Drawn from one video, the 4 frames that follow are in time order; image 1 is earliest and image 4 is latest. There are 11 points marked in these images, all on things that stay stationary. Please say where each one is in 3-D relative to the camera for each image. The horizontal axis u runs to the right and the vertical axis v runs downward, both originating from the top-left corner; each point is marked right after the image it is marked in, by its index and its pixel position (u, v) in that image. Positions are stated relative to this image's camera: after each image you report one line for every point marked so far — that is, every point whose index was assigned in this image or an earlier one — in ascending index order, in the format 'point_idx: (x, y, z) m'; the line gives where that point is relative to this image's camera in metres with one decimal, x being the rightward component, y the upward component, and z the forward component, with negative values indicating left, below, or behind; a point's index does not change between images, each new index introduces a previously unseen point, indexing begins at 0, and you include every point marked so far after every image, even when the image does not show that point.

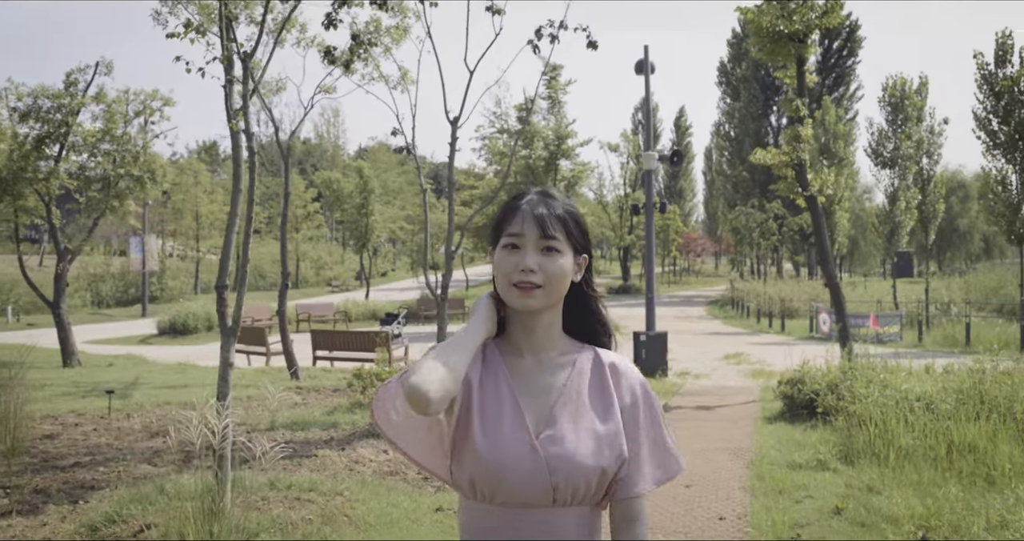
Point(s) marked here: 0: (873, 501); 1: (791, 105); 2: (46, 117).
0: (+1.7, -1.1, +4.9) m
1: (+2.7, +1.6, +9.9) m
2: (-5.9, +2.0, +12.9) m
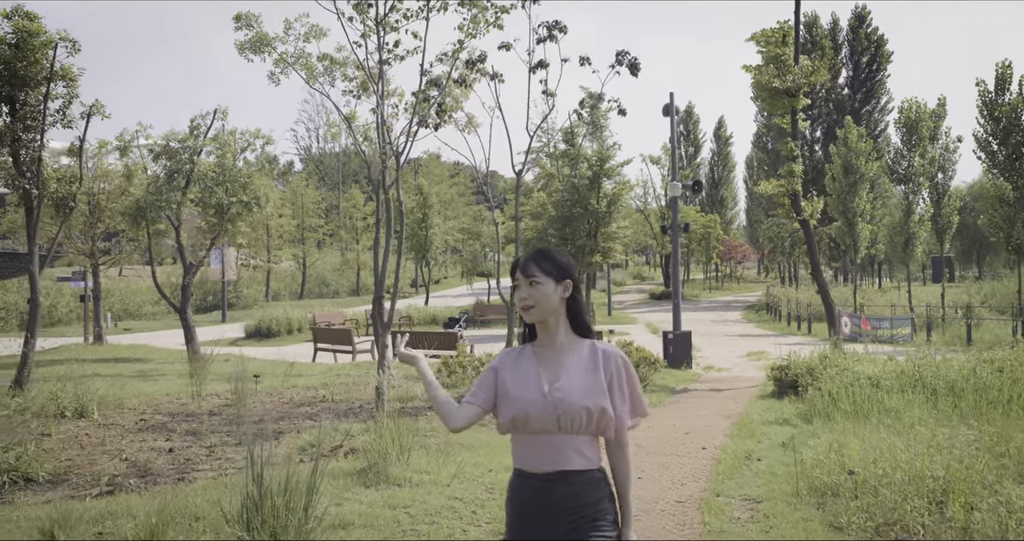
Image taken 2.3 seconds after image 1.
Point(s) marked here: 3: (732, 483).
0: (+2.1, -1.2, +7.2) m
1: (+3.3, +1.5, +12.2) m
2: (-5.2, +1.8, +15.6) m
3: (+1.3, -1.2, +5.8) m
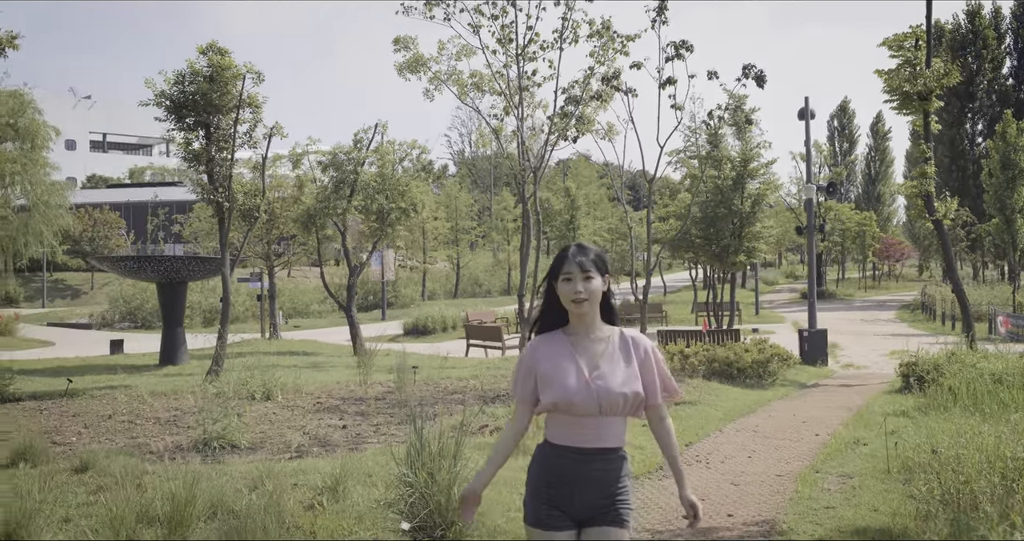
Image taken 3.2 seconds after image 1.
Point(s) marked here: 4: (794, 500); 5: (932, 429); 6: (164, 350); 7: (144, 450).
0: (+3.1, -1.2, +7.8) m
1: (+5.0, +1.5, +12.5) m
2: (-2.9, +1.7, +17.1) m
3: (+2.1, -1.2, +6.5) m
4: (+1.5, -1.2, +5.2) m
5: (+2.9, -1.1, +6.9) m
6: (-5.2, -1.2, +15.1) m
7: (-2.5, -1.2, +6.8) m
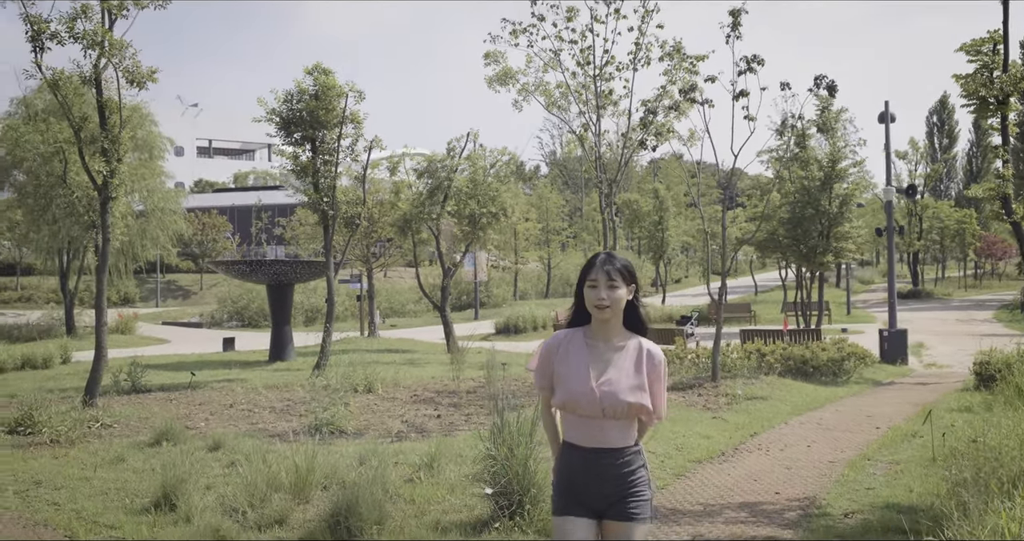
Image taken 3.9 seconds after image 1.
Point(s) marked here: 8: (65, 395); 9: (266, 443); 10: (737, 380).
0: (+3.7, -1.2, +8.2) m
1: (+6.1, +1.5, +12.7) m
2: (-1.3, +1.7, +18.0) m
3: (+2.6, -1.2, +7.0) m
4: (+1.9, -1.2, +5.8) m
5: (+3.5, -1.1, +7.4) m
6: (-3.9, -1.2, +16.3) m
7: (-1.9, -1.2, +7.8) m
8: (-4.6, -1.3, +10.4) m
9: (-1.7, -1.2, +7.0) m
10: (+2.4, -1.2, +10.8) m
